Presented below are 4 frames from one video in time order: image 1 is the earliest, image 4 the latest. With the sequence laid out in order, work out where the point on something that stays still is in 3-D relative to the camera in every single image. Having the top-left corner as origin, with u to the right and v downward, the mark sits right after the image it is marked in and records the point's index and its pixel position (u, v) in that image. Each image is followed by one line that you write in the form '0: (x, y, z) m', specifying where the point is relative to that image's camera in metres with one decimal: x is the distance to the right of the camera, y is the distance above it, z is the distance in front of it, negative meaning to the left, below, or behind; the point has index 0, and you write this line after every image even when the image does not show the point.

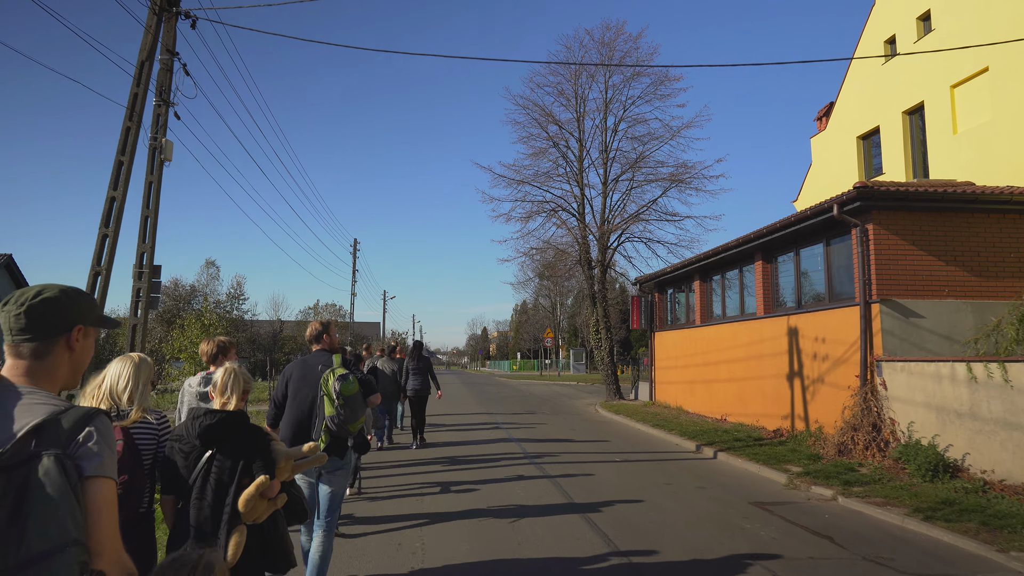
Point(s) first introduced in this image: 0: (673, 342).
0: (+4.7, -1.6, +17.5) m
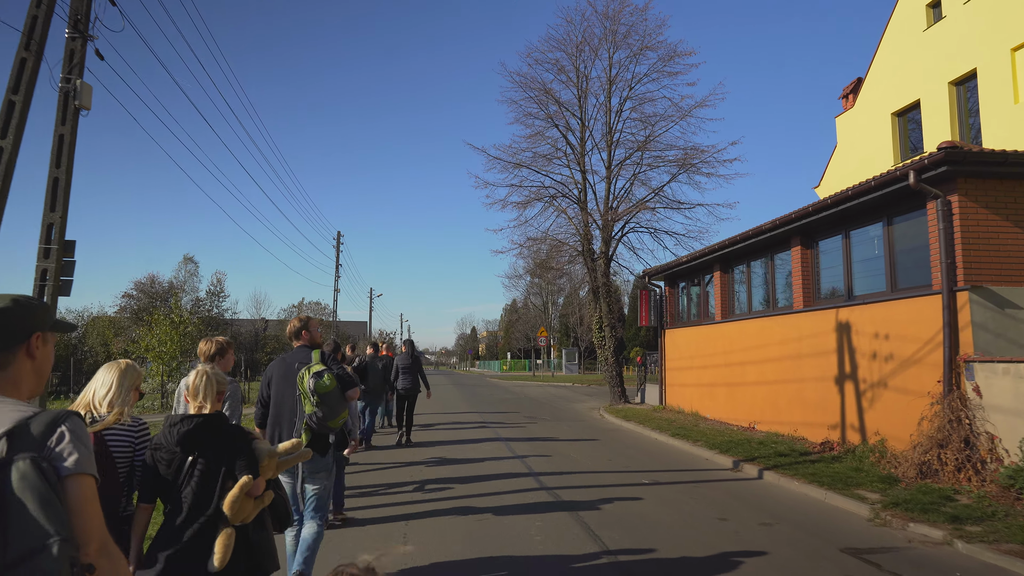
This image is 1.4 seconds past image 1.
0: (+4.6, -1.4, +15.8) m
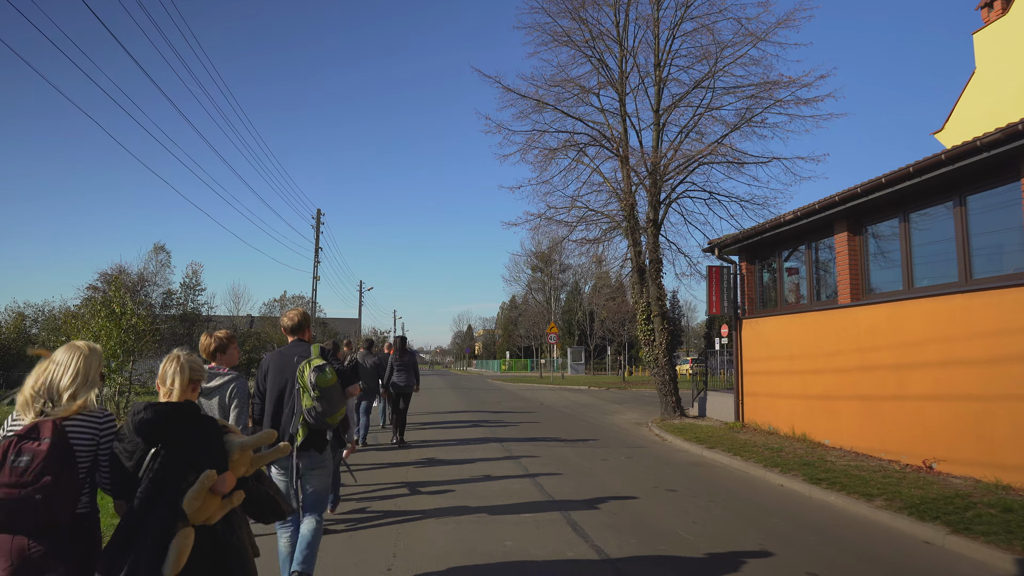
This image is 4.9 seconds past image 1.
0: (+5.1, -0.9, +11.4) m
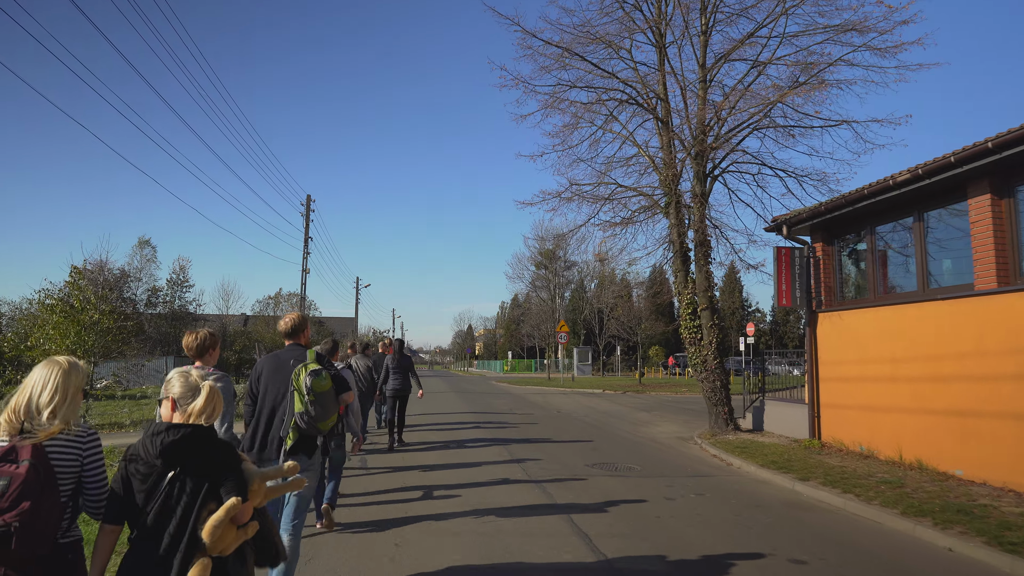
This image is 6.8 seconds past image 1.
0: (+5.5, -0.6, +9.0) m
